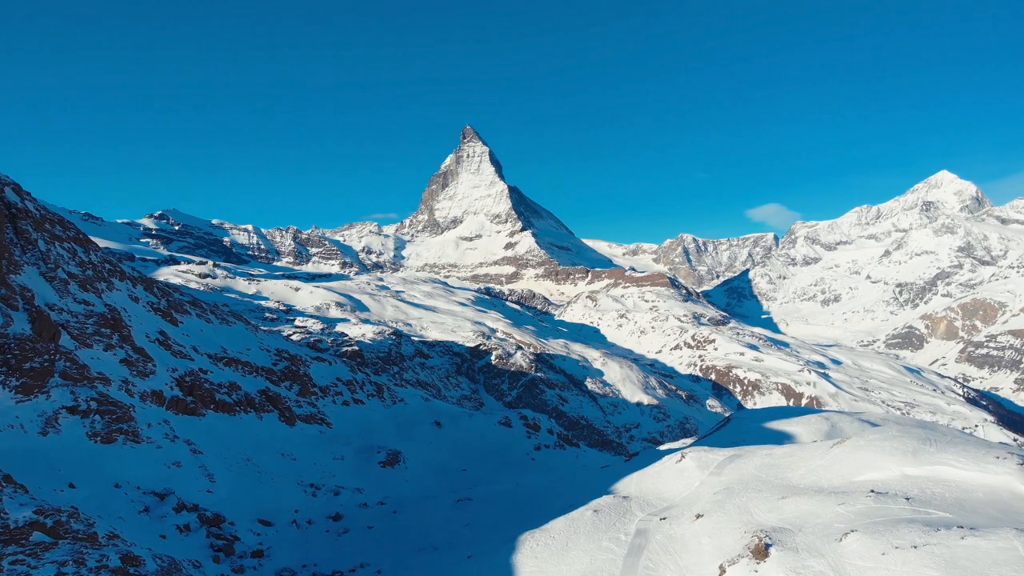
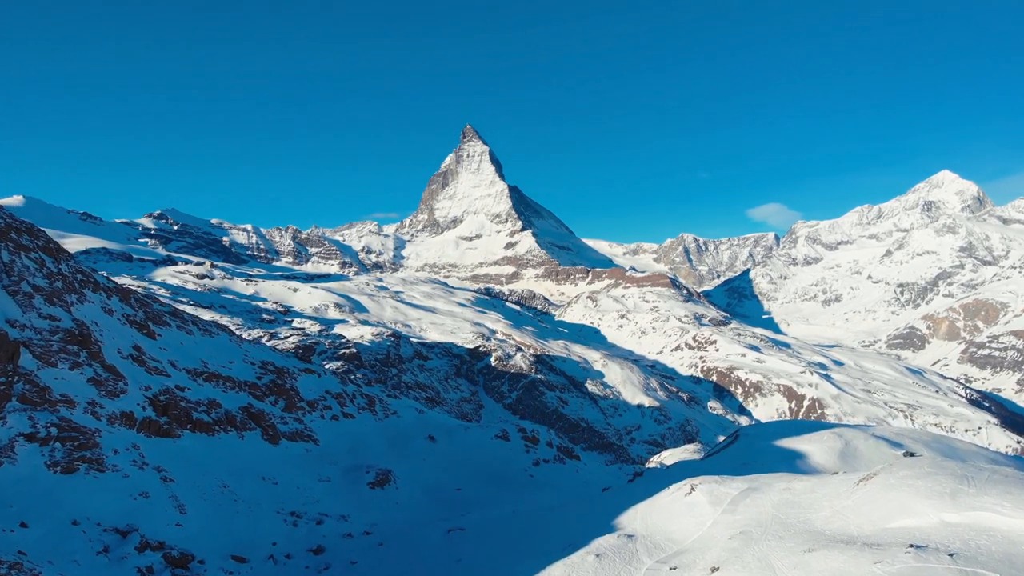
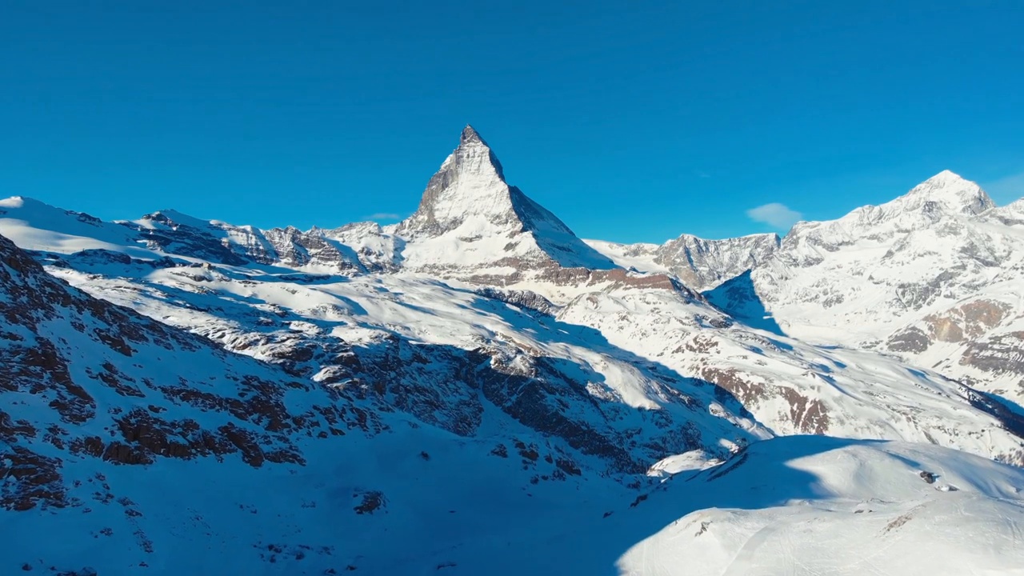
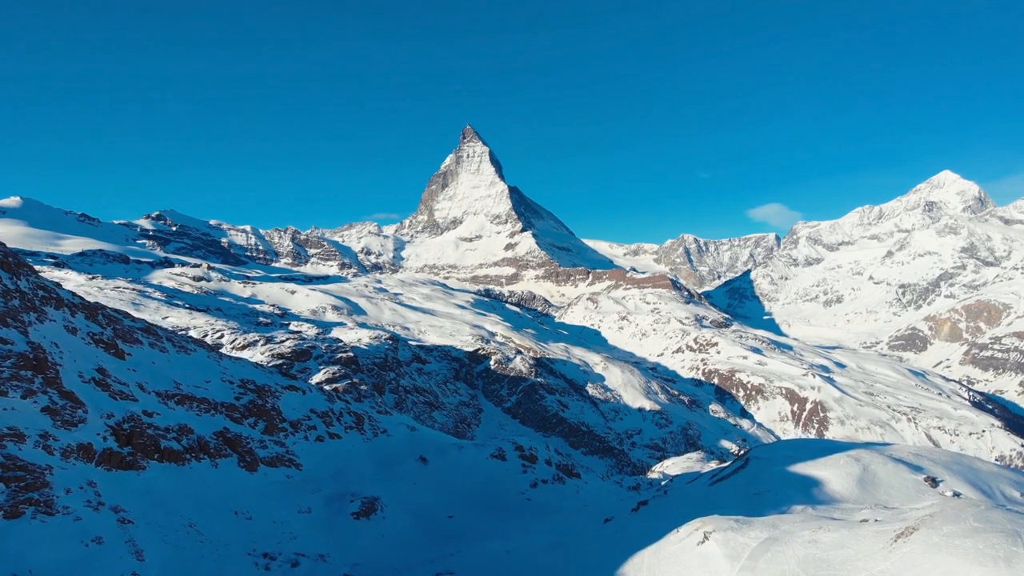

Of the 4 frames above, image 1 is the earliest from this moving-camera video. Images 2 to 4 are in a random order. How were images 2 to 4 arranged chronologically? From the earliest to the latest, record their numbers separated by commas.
2, 3, 4
